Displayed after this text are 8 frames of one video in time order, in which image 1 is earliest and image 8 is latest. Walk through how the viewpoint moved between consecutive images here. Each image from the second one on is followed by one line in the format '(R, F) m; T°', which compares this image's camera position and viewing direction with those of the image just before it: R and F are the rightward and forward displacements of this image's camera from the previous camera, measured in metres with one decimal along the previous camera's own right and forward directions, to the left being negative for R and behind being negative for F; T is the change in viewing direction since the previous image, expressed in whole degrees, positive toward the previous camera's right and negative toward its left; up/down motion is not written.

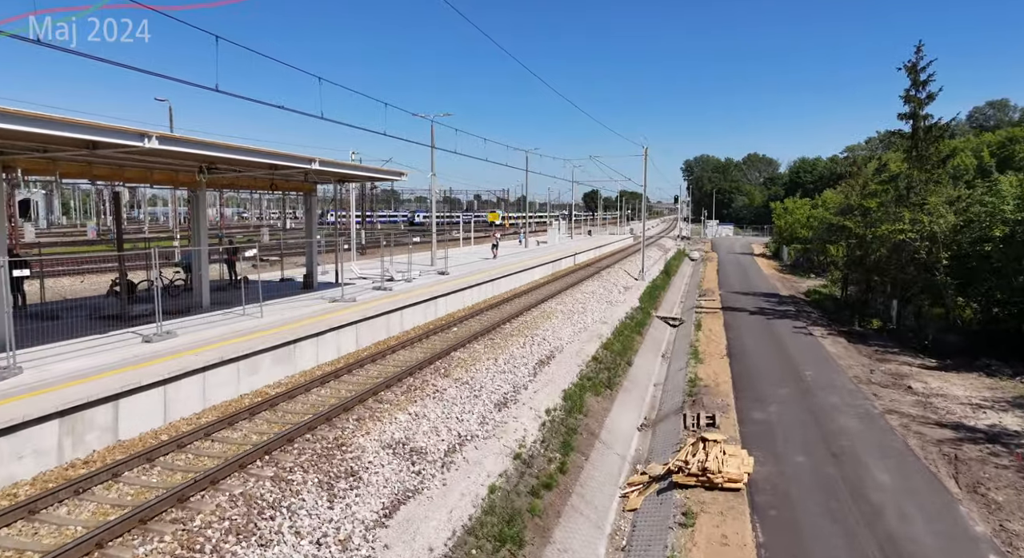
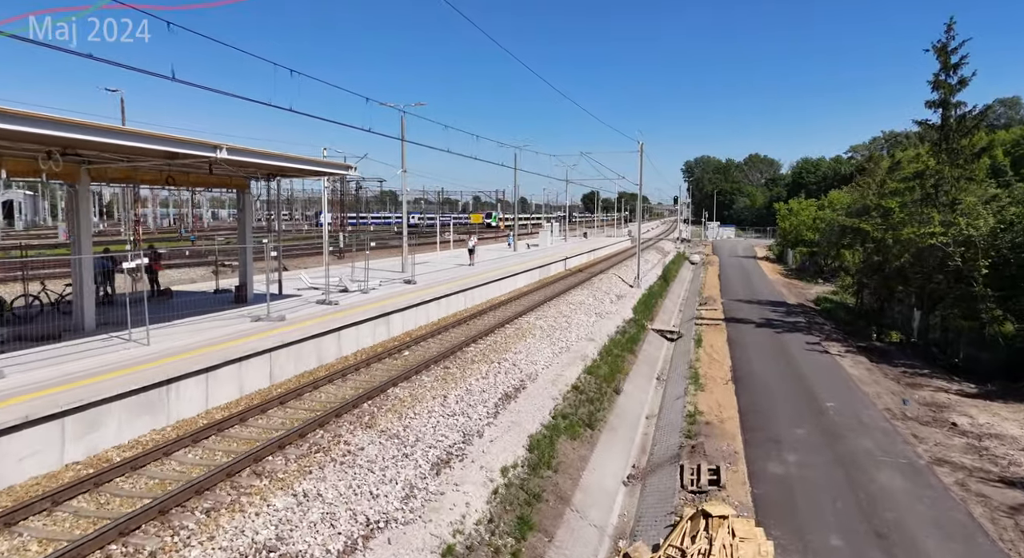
(+1.0, +3.2) m; 0°
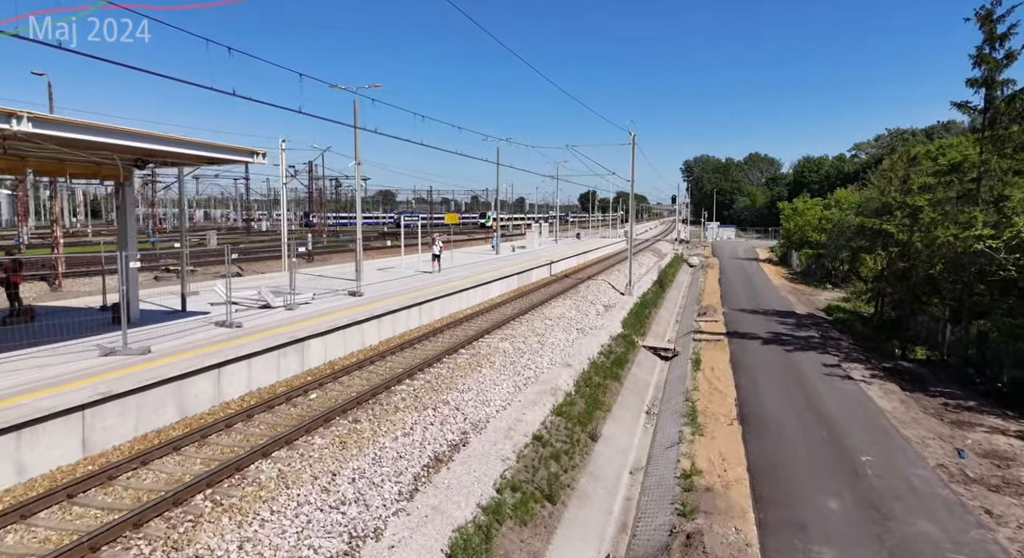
(+1.2, +3.7) m; 0°
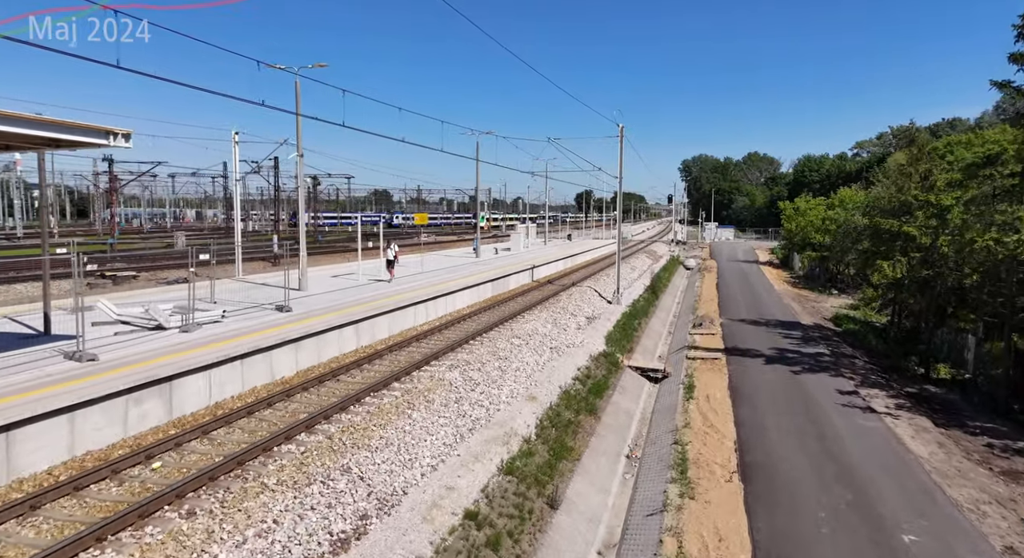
(+1.2, +3.2) m; 0°
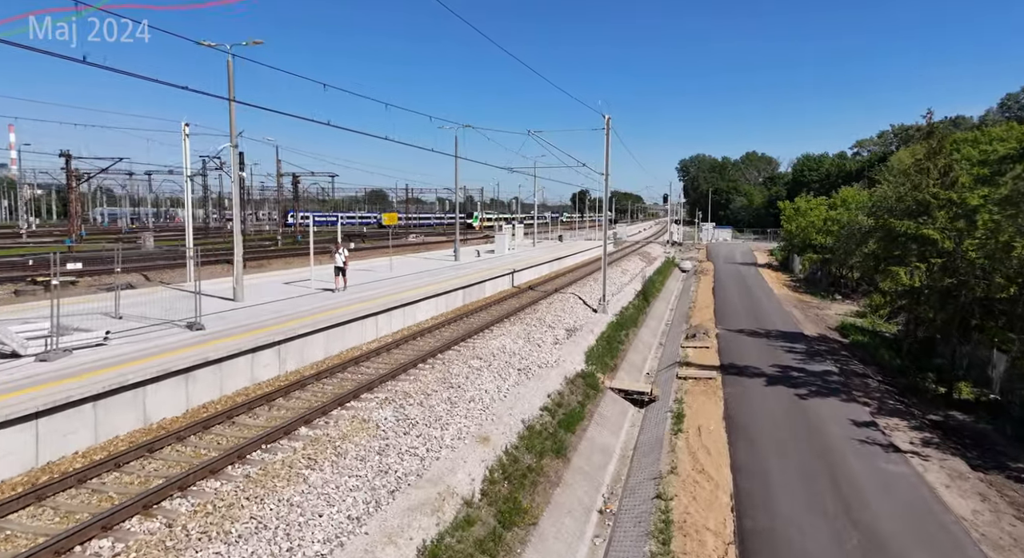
(+1.0, +2.7) m; 0°
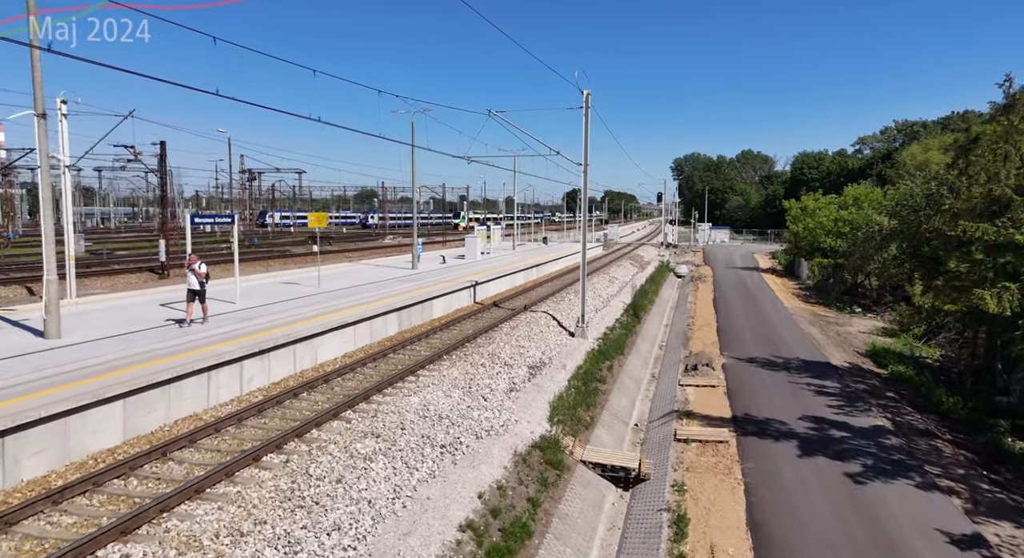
(+1.4, +5.6) m; +1°
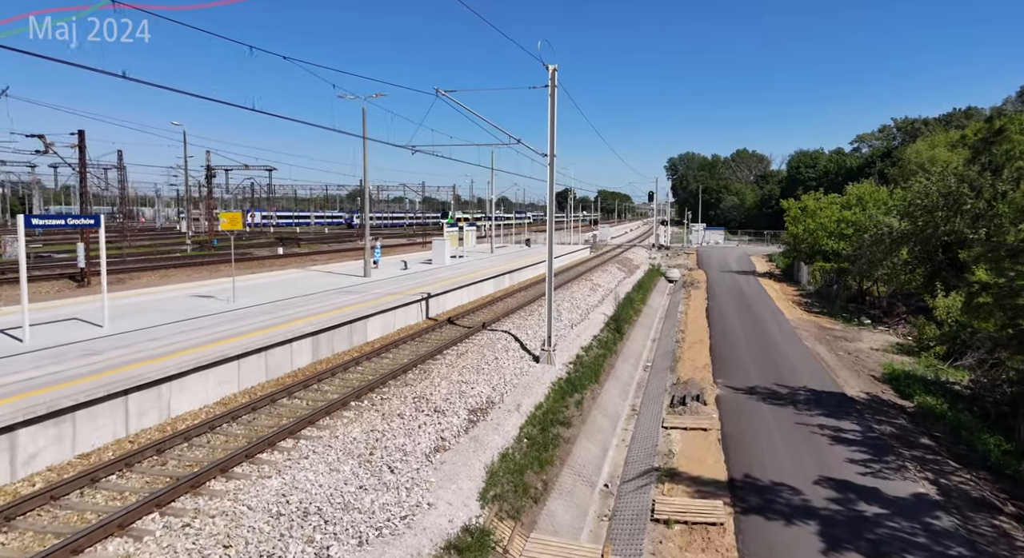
(+1.4, +3.9) m; 0°
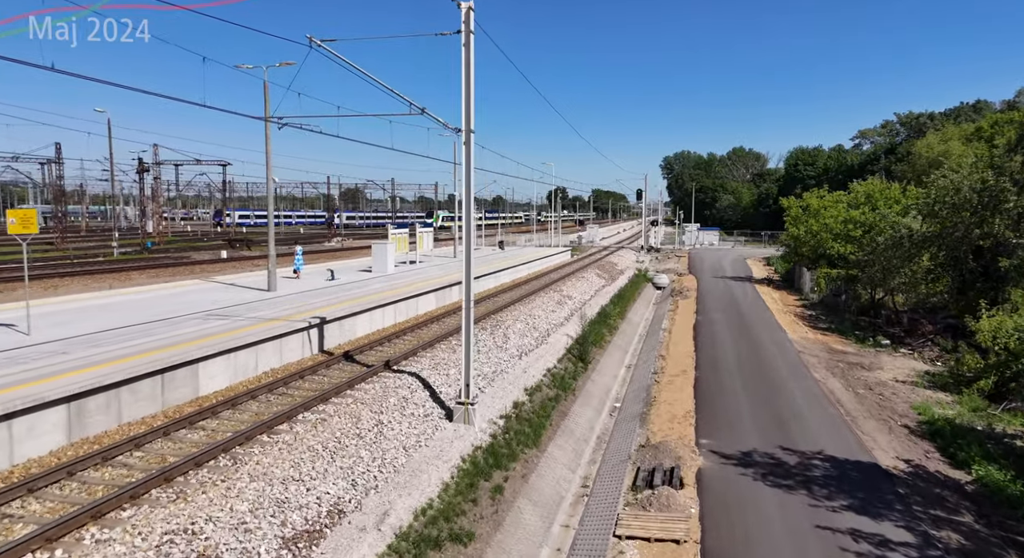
(+2.2, +5.4) m; 0°
